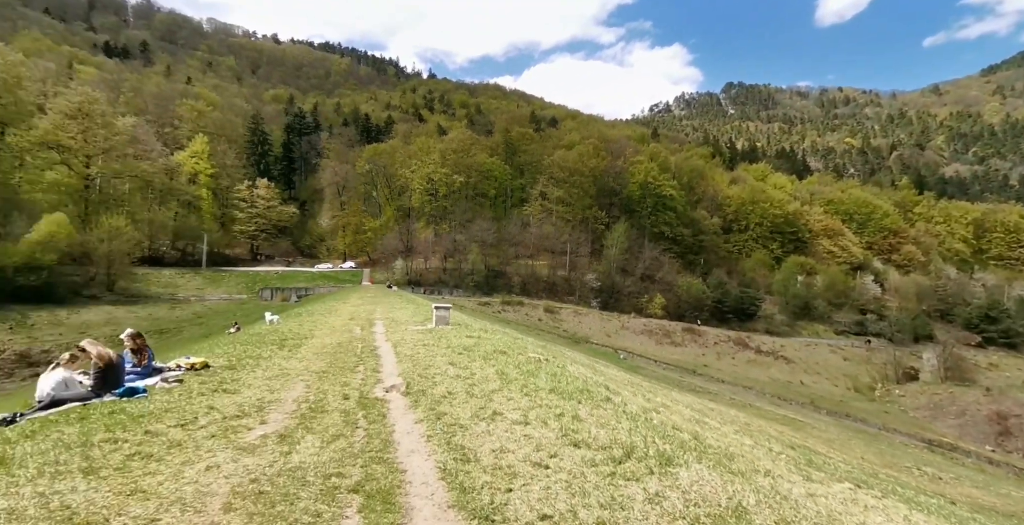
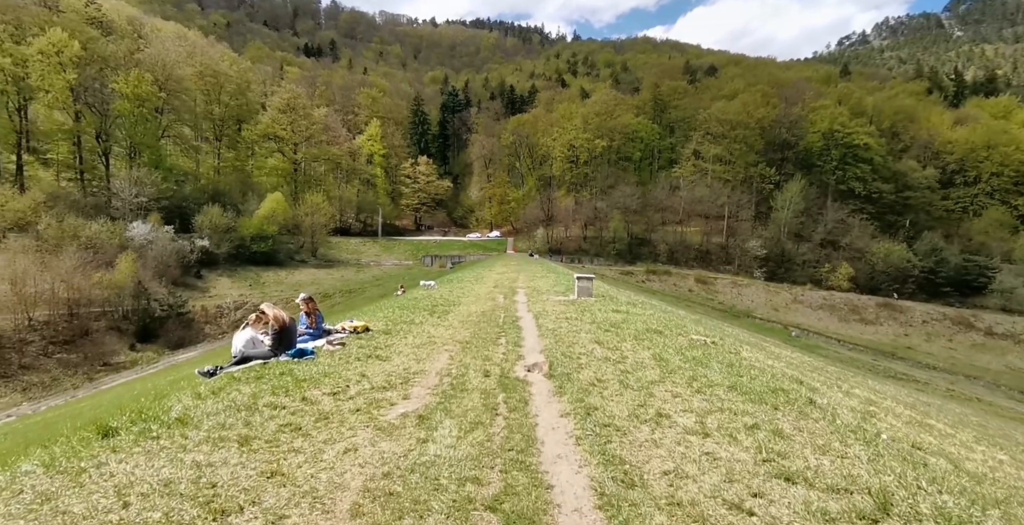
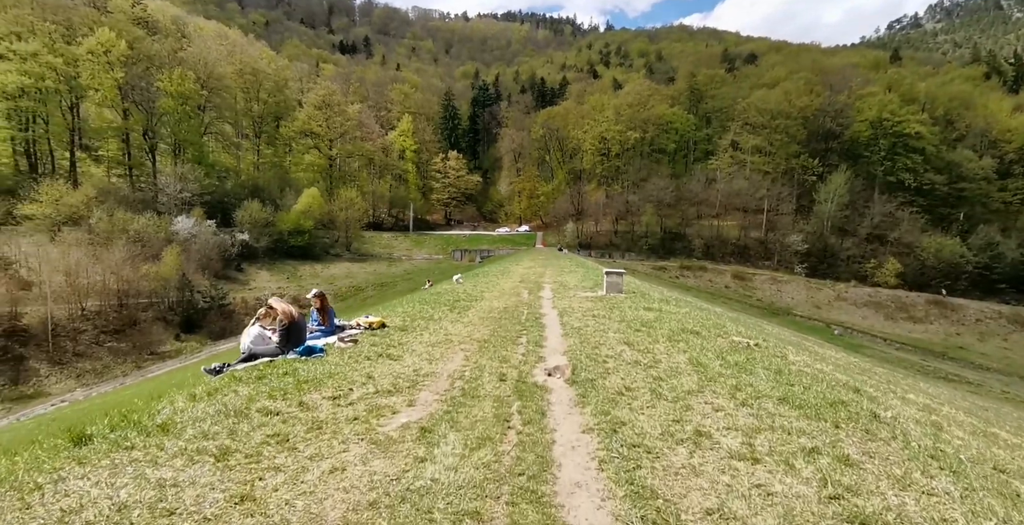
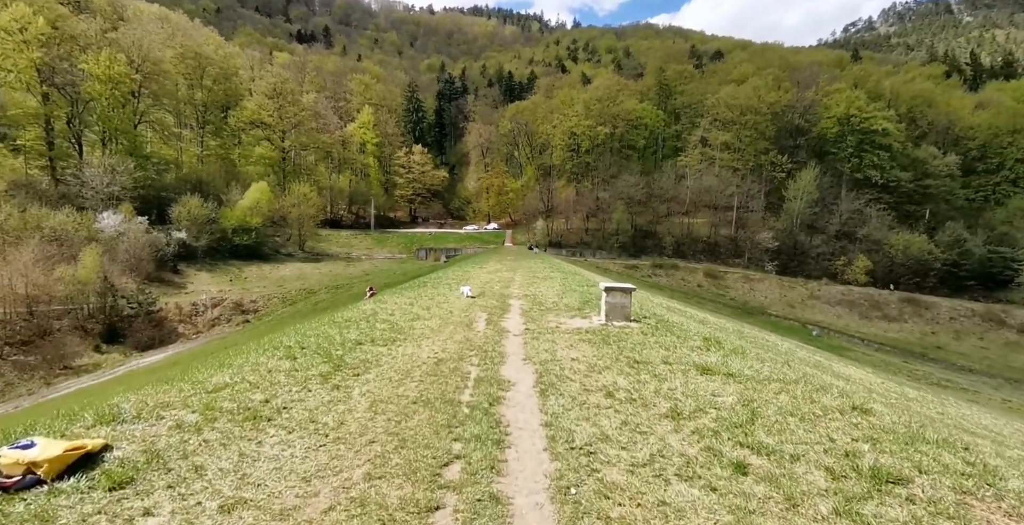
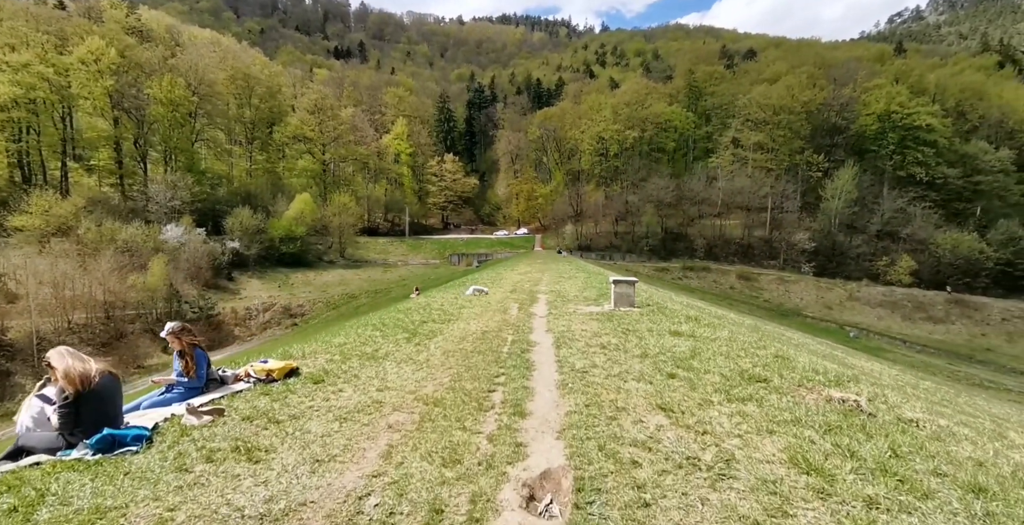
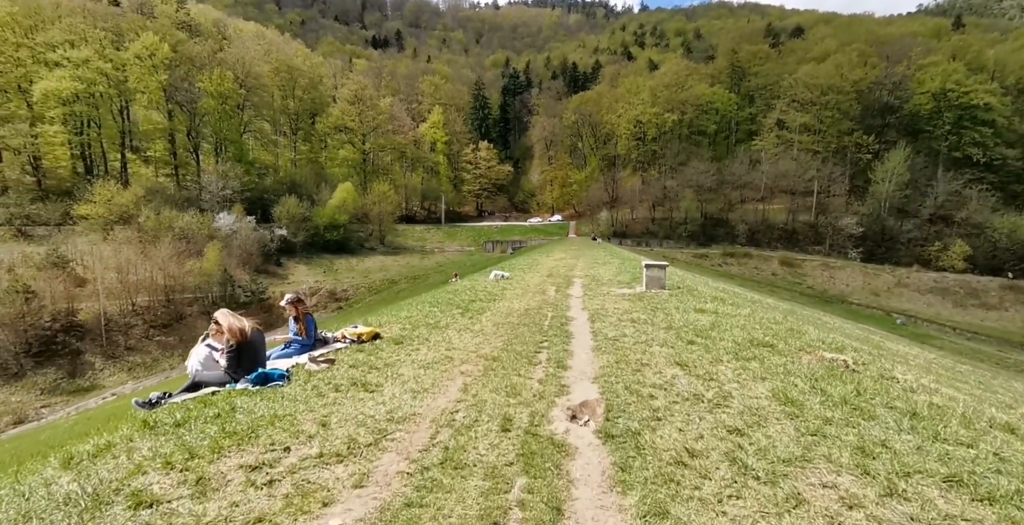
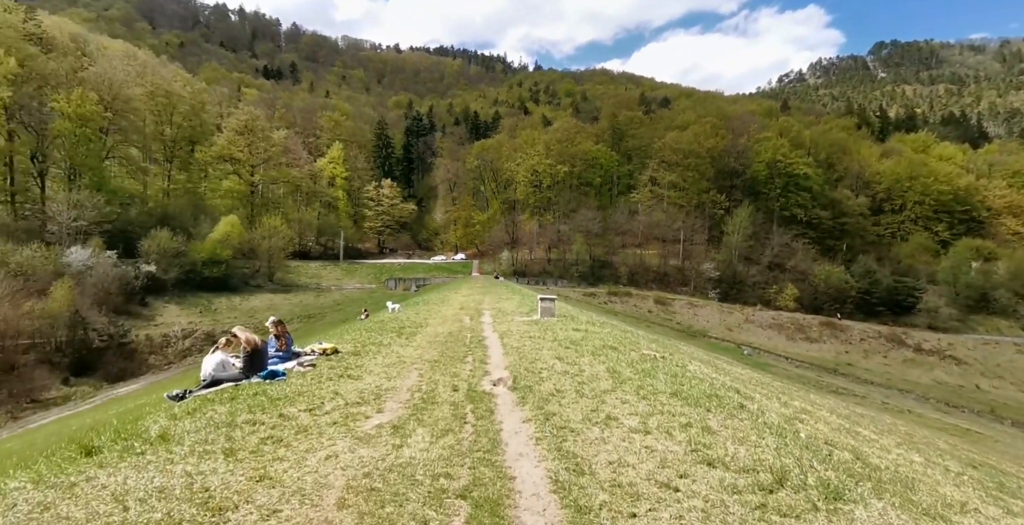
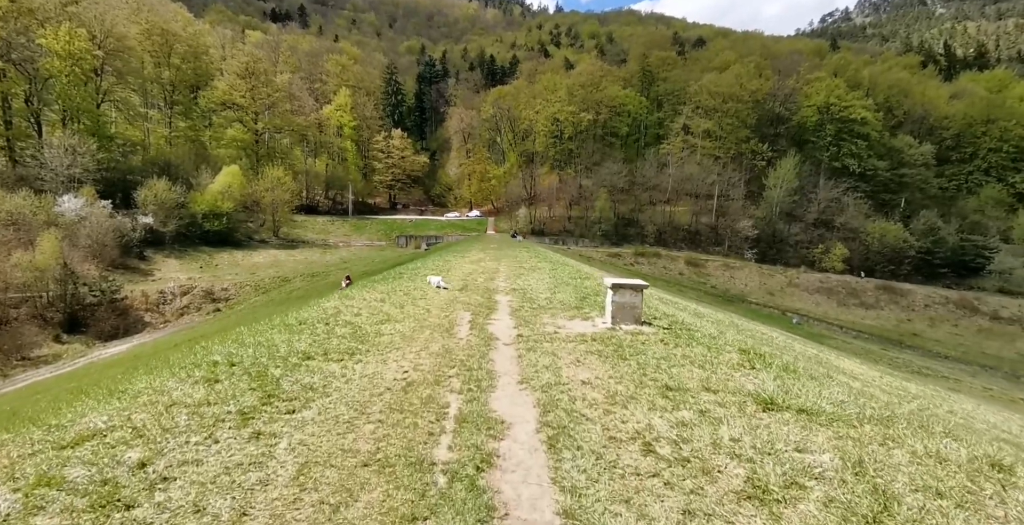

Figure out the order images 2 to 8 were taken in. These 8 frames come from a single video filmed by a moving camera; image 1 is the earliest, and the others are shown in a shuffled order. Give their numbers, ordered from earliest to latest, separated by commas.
7, 2, 3, 6, 5, 4, 8
